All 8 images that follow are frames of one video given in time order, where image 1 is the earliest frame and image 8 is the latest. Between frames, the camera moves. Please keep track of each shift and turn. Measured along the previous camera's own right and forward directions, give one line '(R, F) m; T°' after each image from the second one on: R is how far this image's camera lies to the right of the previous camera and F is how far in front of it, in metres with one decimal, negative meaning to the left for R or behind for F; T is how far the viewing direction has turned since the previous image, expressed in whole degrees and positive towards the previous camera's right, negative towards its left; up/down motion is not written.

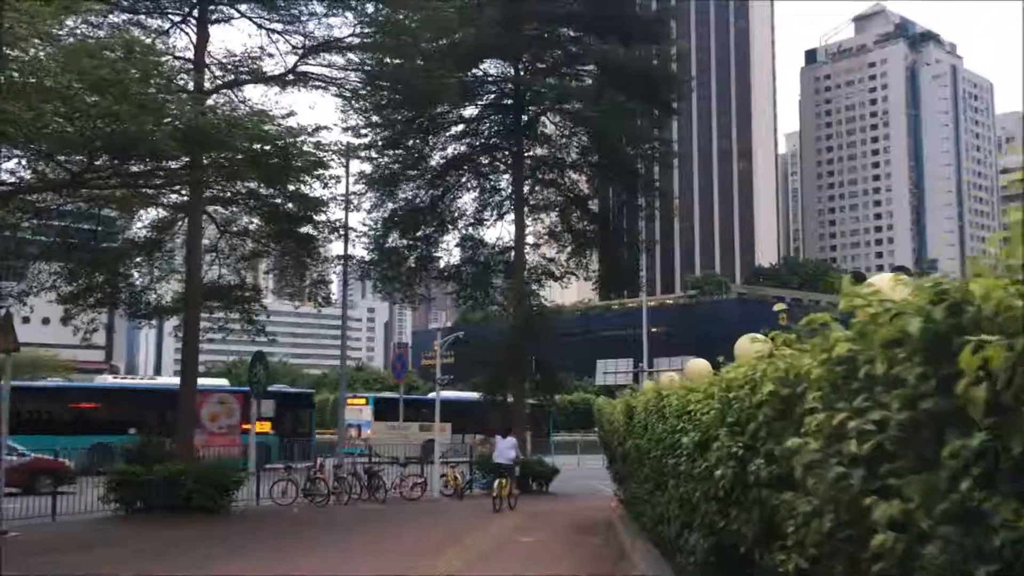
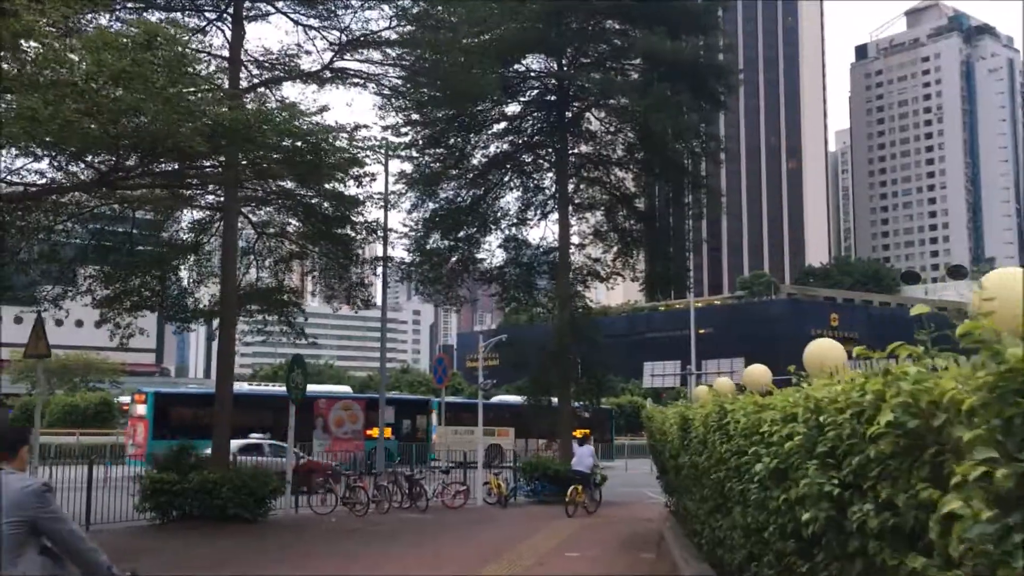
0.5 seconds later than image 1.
(0.0, +0.6) m; -3°
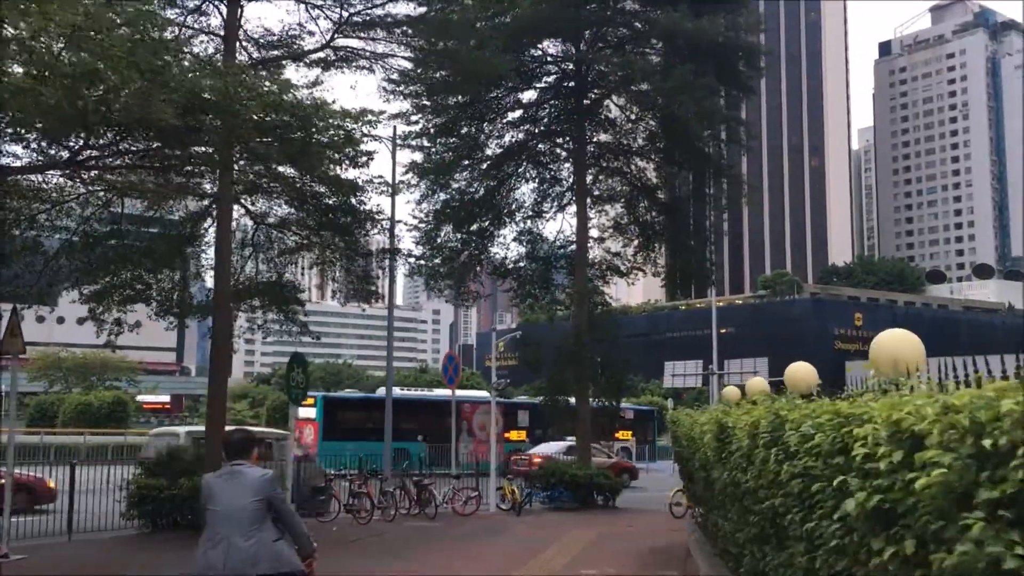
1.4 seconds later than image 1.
(+0.1, +1.0) m; -1°
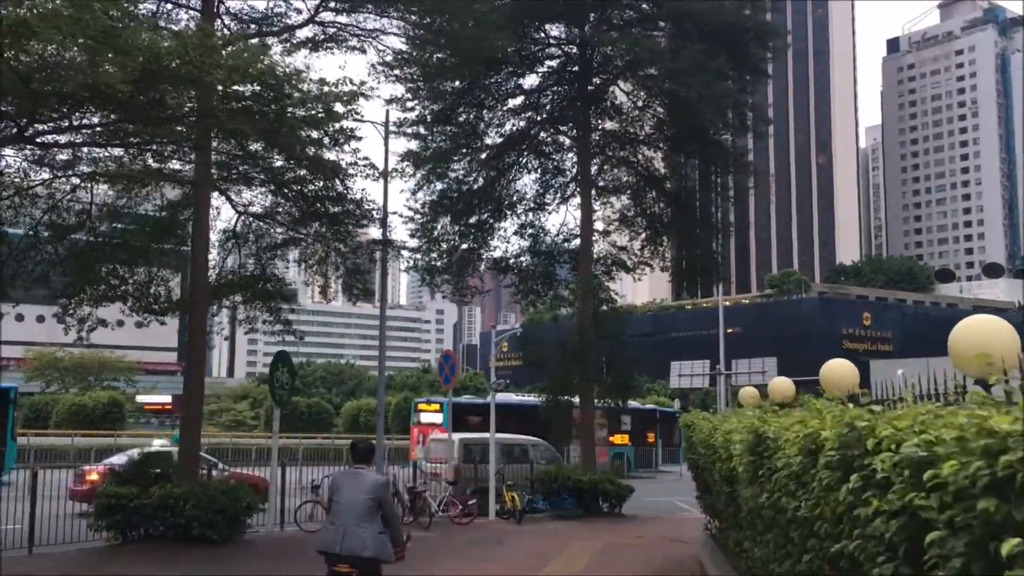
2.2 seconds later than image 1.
(+0.1, +1.0) m; 0°
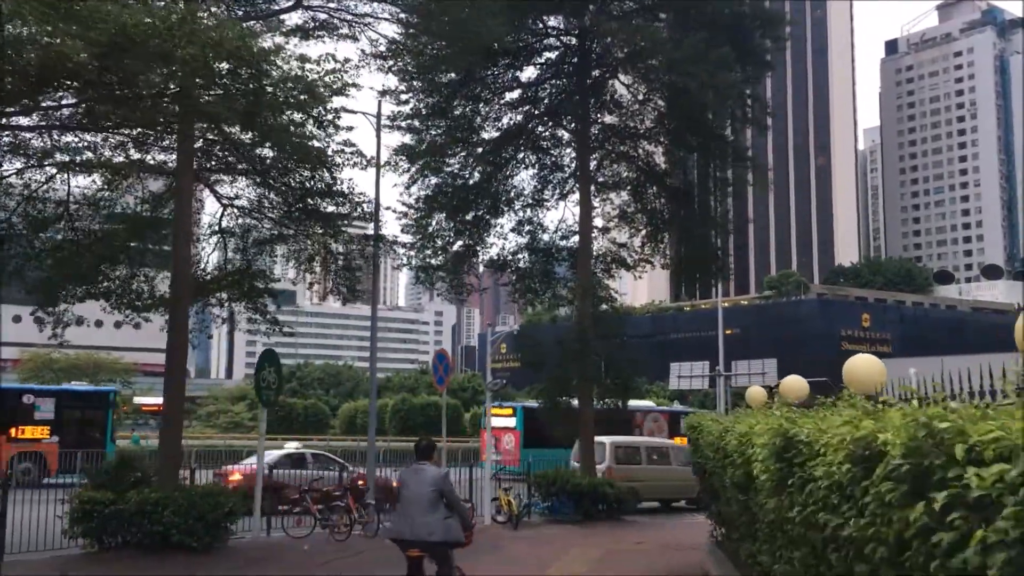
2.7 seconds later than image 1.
(0.0, +0.5) m; 0°
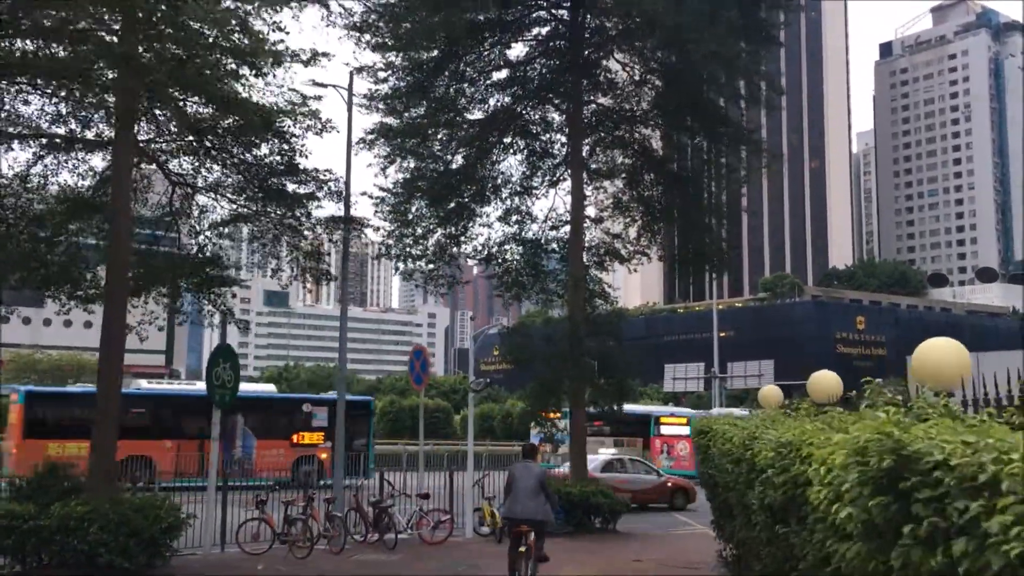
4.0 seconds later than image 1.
(+0.1, +1.3) m; 0°
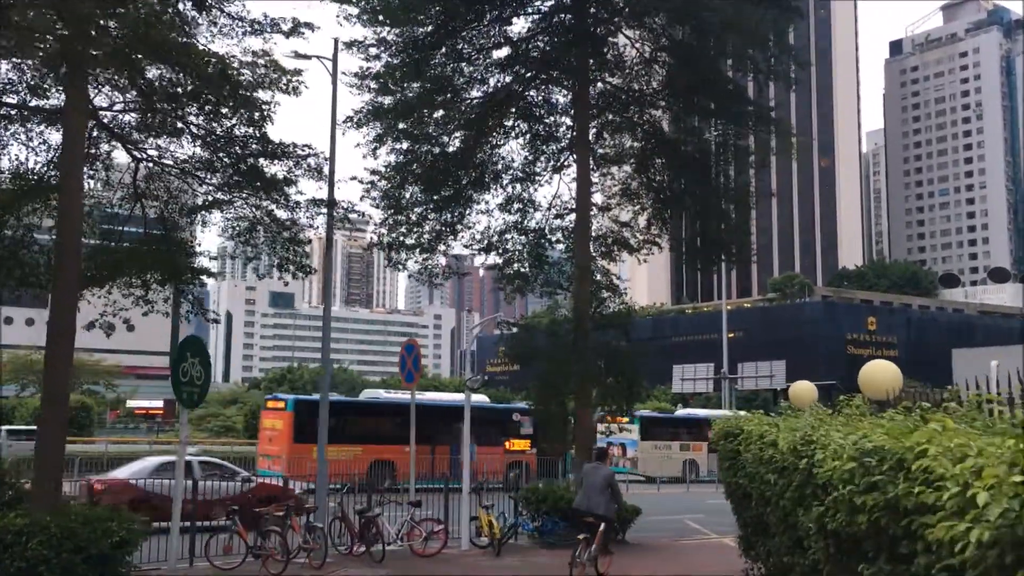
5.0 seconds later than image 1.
(+0.1, +1.1) m; 0°
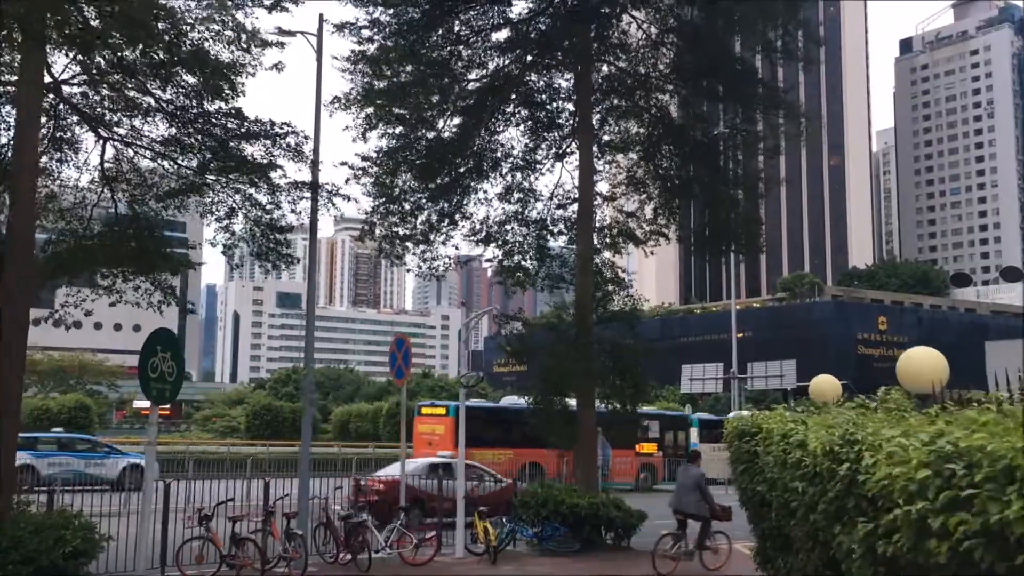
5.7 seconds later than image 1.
(+0.1, +0.8) m; -1°
